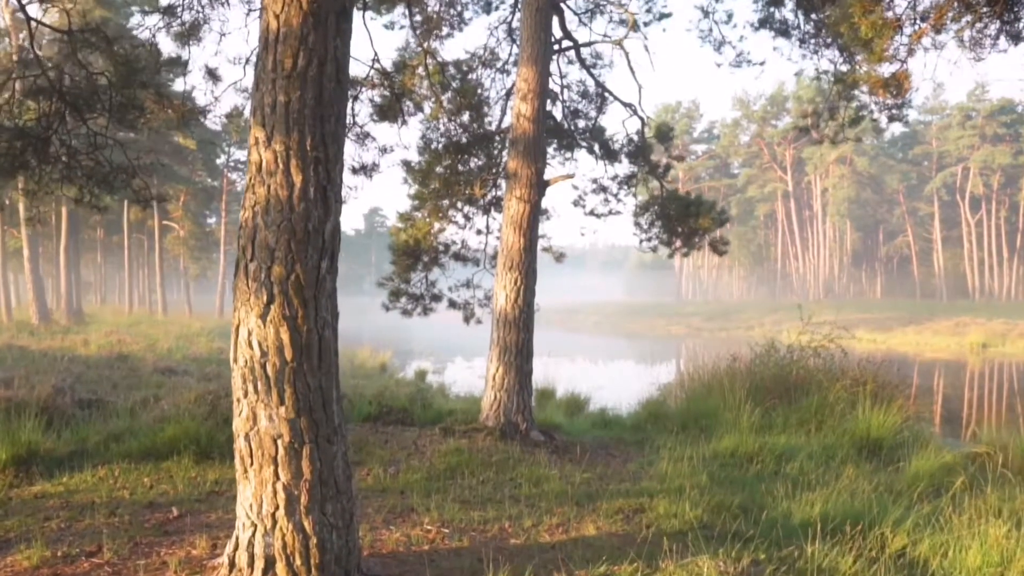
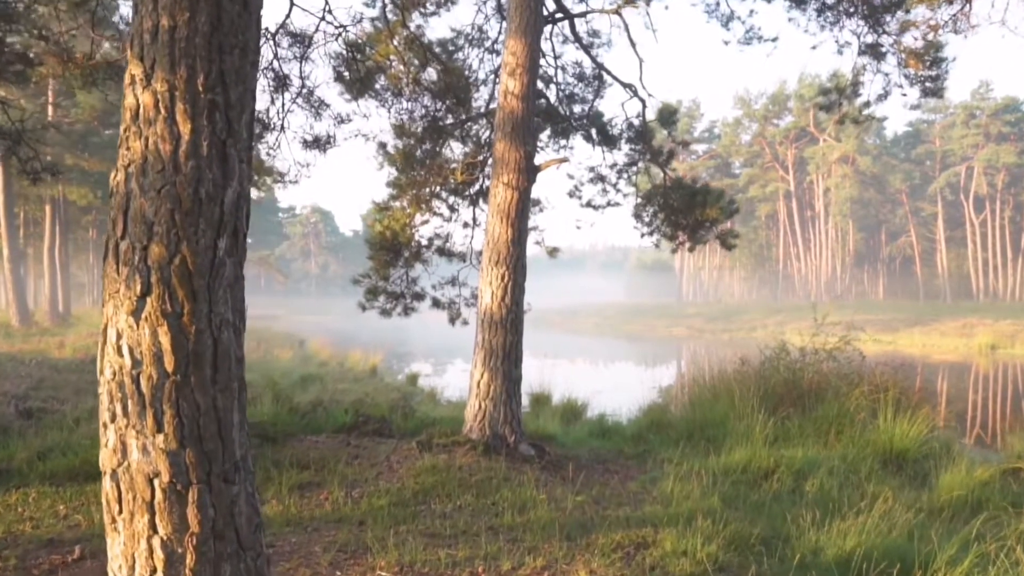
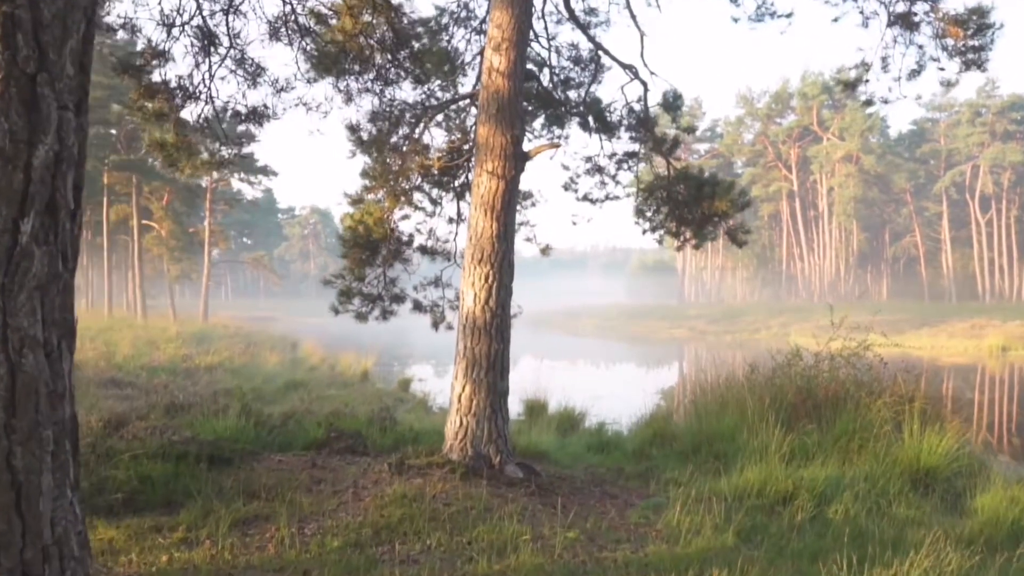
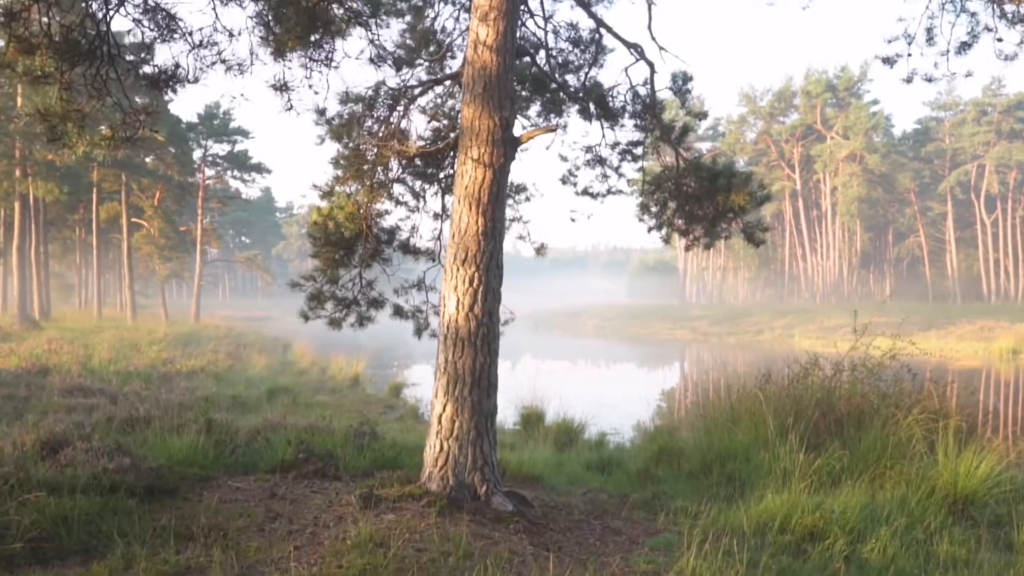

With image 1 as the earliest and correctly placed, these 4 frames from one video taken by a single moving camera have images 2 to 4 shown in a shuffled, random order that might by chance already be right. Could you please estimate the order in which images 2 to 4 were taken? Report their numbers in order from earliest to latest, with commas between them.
2, 3, 4
